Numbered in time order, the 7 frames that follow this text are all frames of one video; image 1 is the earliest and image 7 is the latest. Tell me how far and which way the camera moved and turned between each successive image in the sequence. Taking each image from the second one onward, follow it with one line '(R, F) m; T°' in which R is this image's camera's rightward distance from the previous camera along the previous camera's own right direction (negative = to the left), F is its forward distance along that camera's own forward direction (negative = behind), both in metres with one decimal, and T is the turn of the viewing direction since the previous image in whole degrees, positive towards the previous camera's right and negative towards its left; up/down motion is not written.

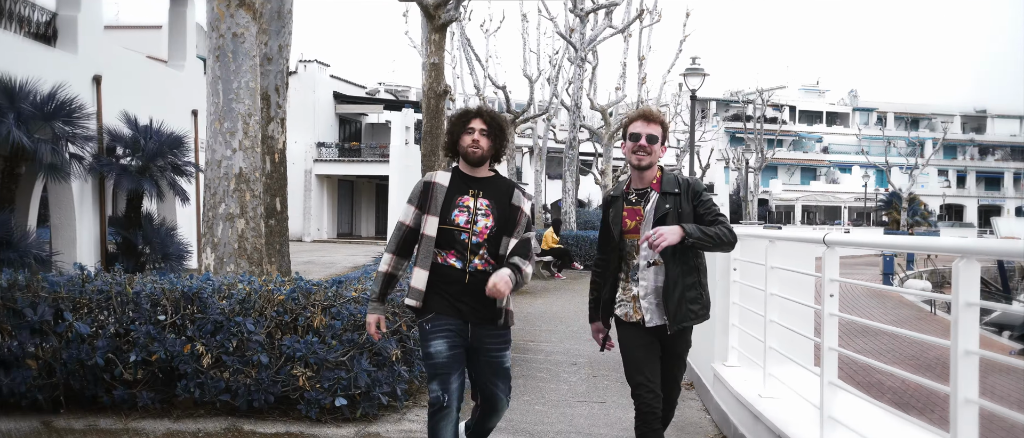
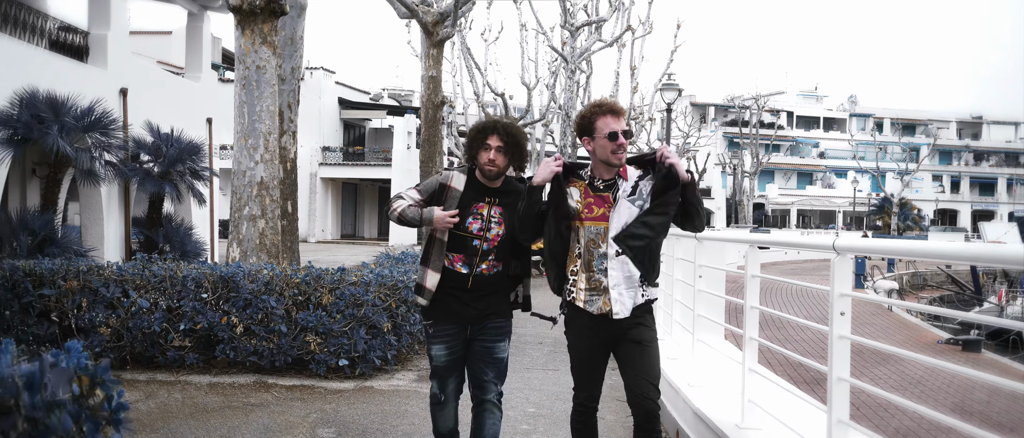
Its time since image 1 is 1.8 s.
(+0.3, -1.2) m; 0°
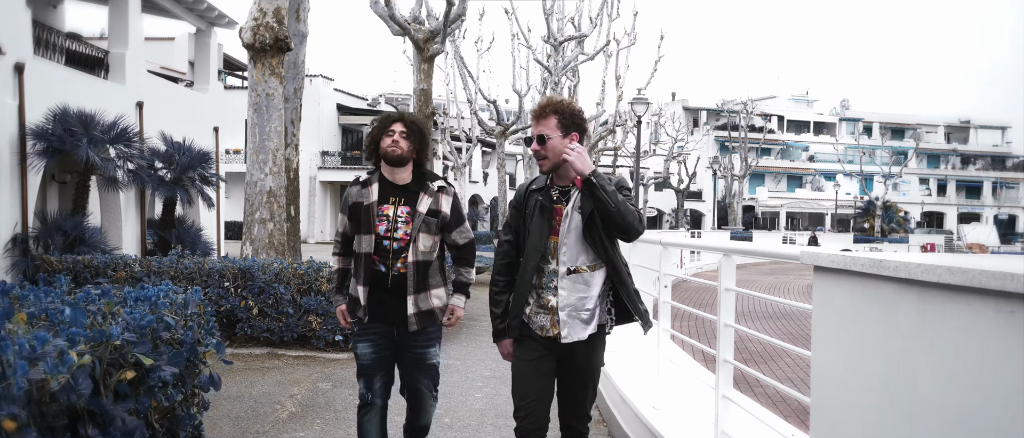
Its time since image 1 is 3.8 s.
(+0.4, -1.4) m; 0°
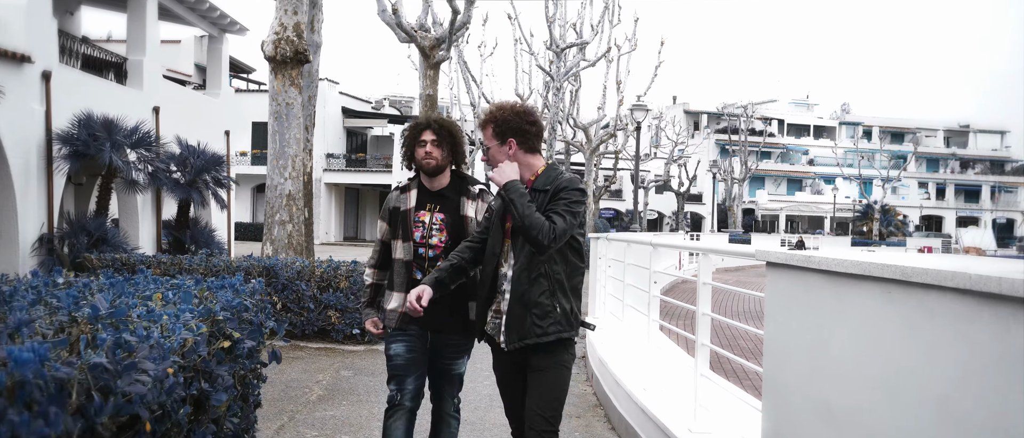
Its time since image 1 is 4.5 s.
(-0.1, -0.5) m; 0°
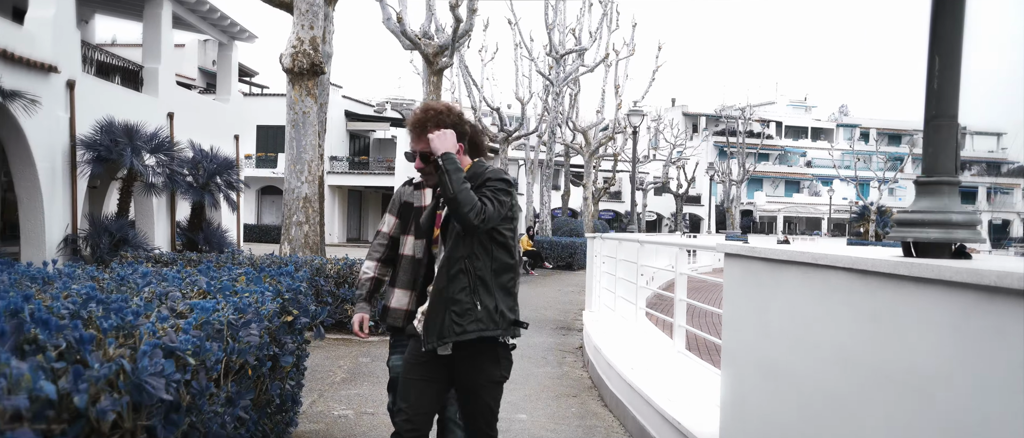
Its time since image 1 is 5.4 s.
(0.0, -0.6) m; 0°
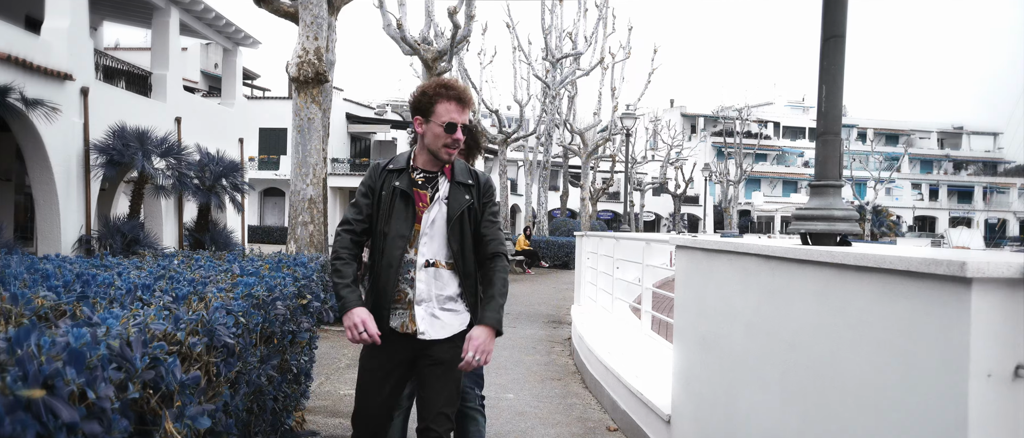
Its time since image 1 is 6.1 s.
(+0.1, -0.6) m; 0°
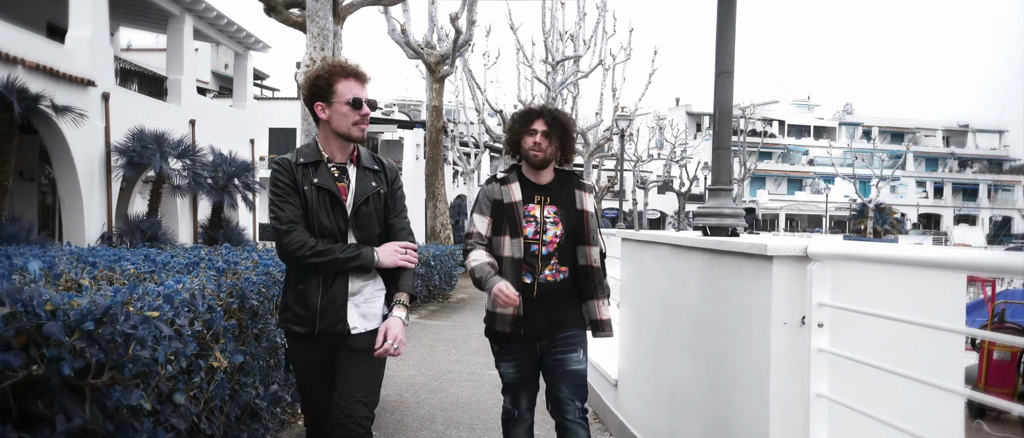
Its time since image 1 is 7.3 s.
(+0.3, -0.7) m; -1°
